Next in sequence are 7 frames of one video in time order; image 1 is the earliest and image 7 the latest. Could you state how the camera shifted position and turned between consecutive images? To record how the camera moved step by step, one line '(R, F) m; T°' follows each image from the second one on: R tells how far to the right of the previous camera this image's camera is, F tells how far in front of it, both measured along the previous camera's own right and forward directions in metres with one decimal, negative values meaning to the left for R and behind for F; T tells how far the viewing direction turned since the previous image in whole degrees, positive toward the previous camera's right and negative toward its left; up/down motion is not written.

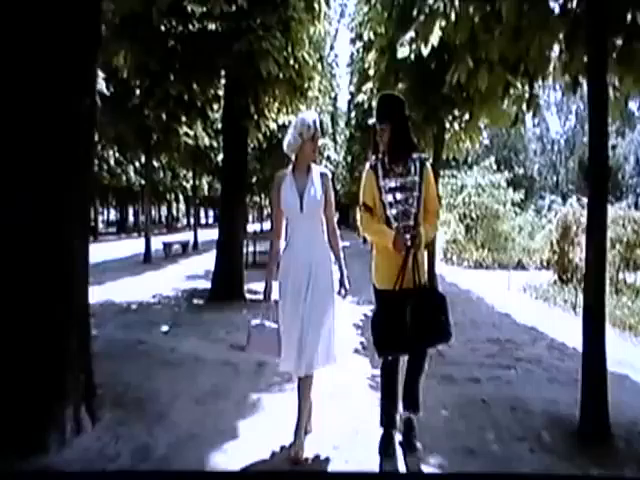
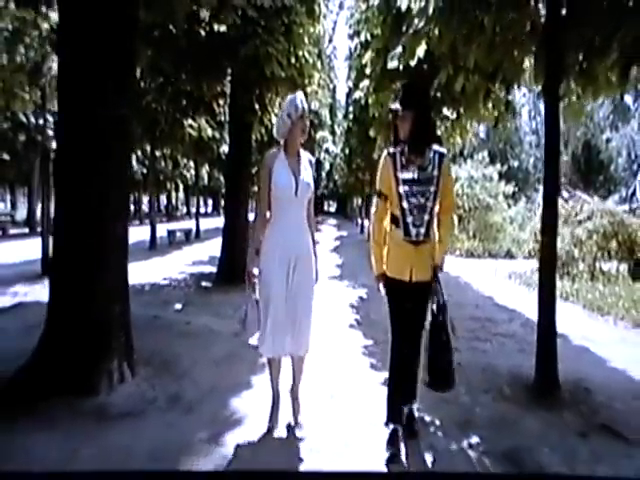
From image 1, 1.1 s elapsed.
(0.0, -0.8) m; 0°
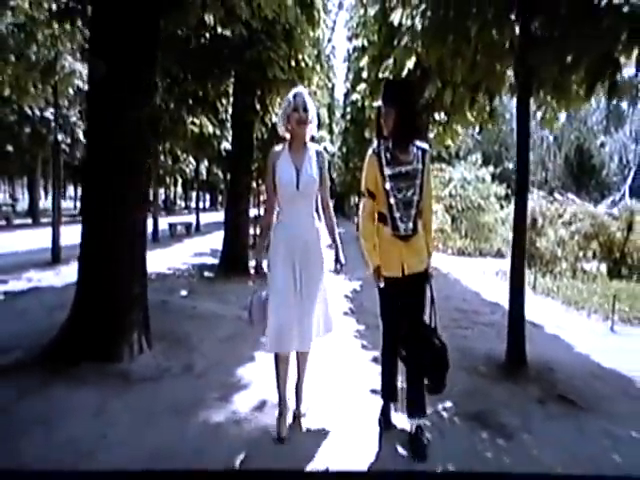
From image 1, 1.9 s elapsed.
(0.0, -0.6) m; 0°
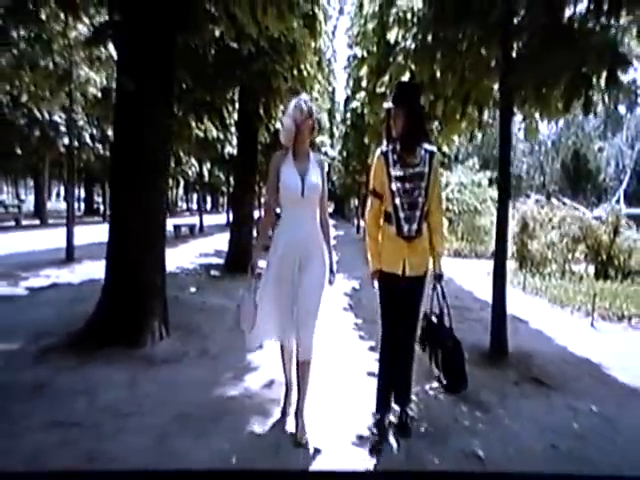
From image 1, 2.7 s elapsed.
(0.0, -0.6) m; 0°
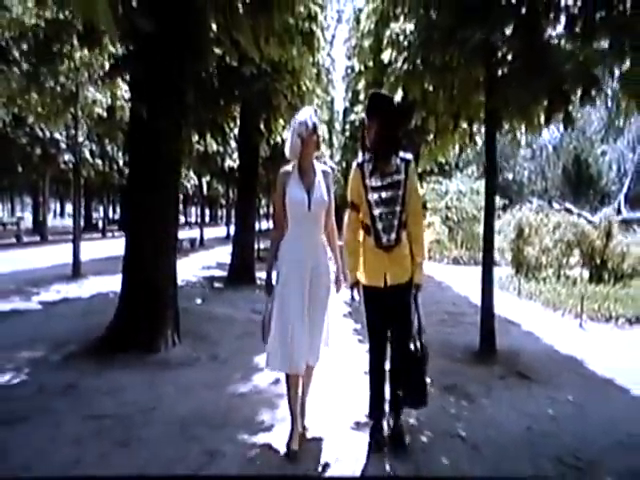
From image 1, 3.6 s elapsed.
(0.0, -0.5) m; 0°
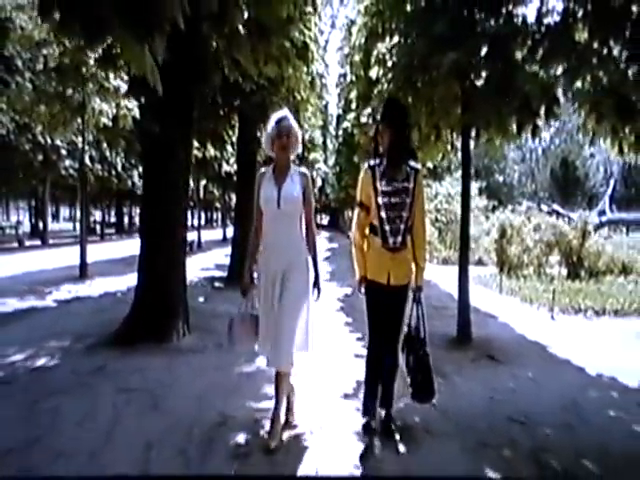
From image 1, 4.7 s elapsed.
(0.0, -0.8) m; 0°
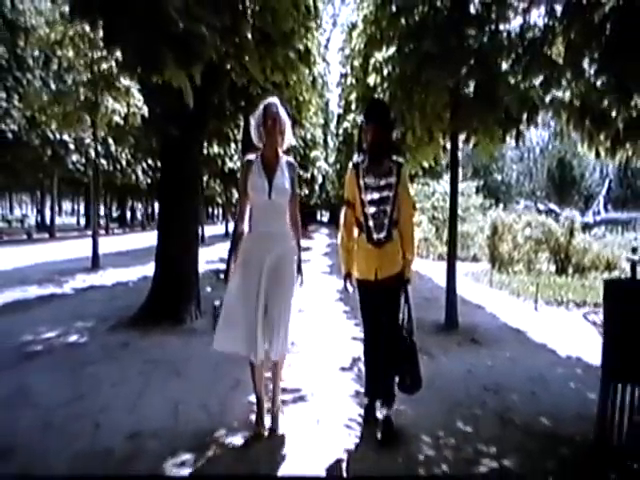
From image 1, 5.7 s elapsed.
(0.0, -0.7) m; 0°
